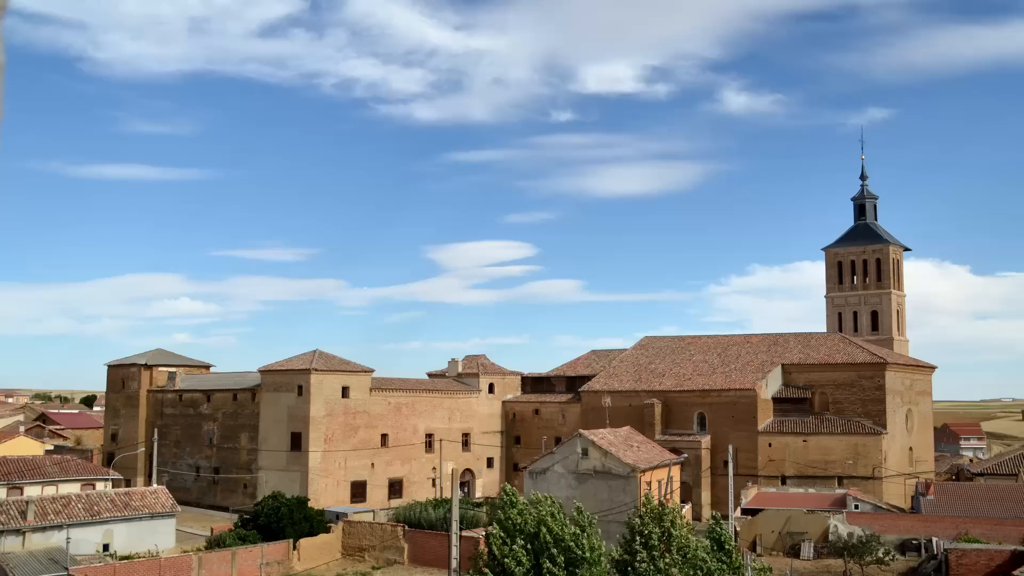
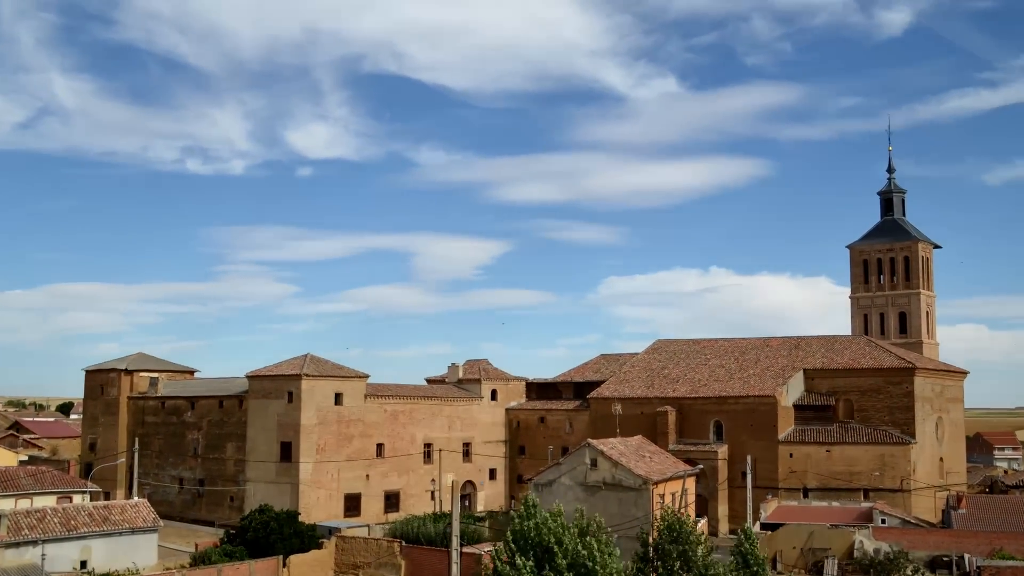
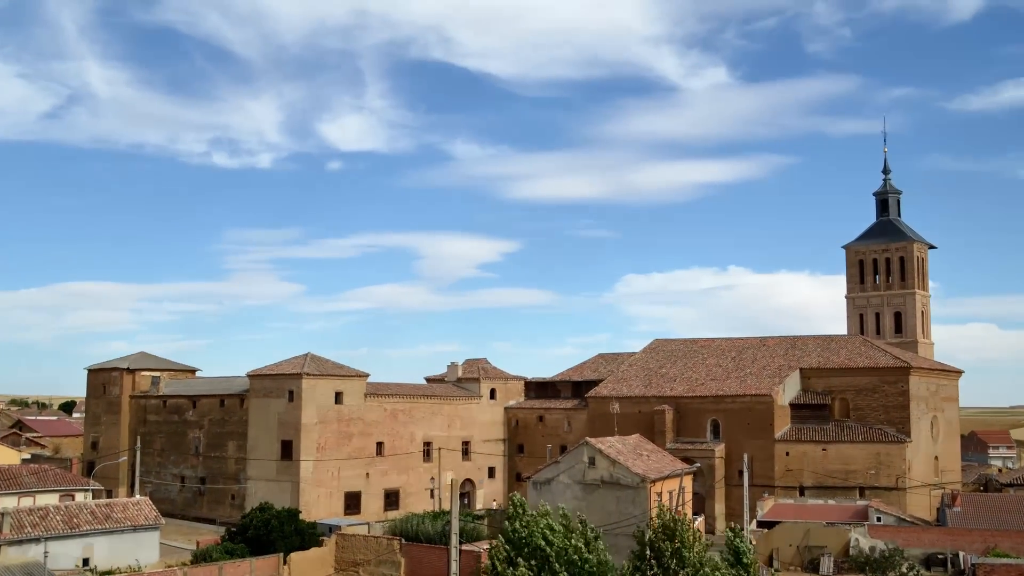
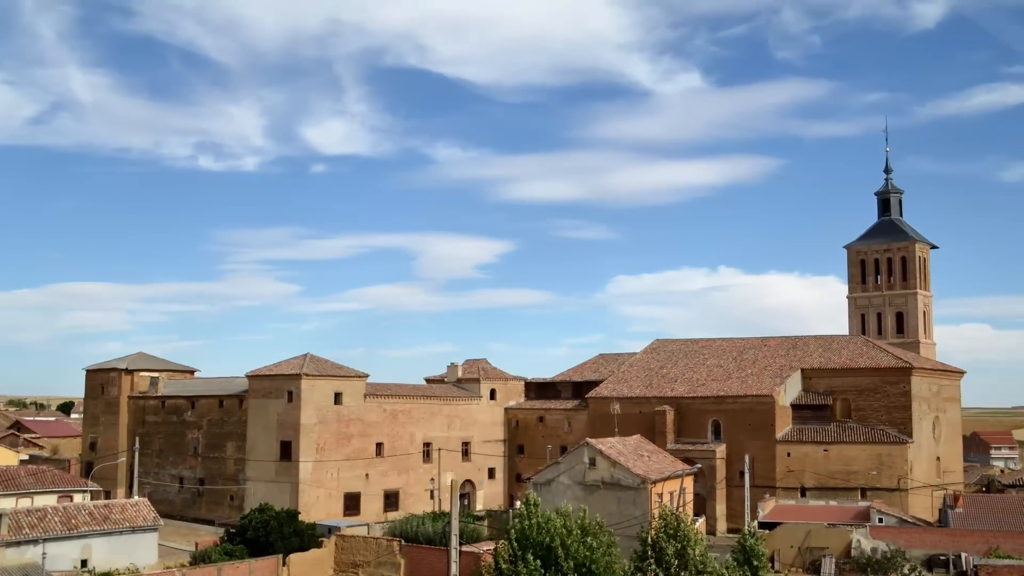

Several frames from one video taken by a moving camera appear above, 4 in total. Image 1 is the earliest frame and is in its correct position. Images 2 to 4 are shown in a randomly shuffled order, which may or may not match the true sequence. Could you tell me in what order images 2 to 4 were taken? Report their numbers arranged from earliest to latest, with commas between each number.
3, 4, 2
